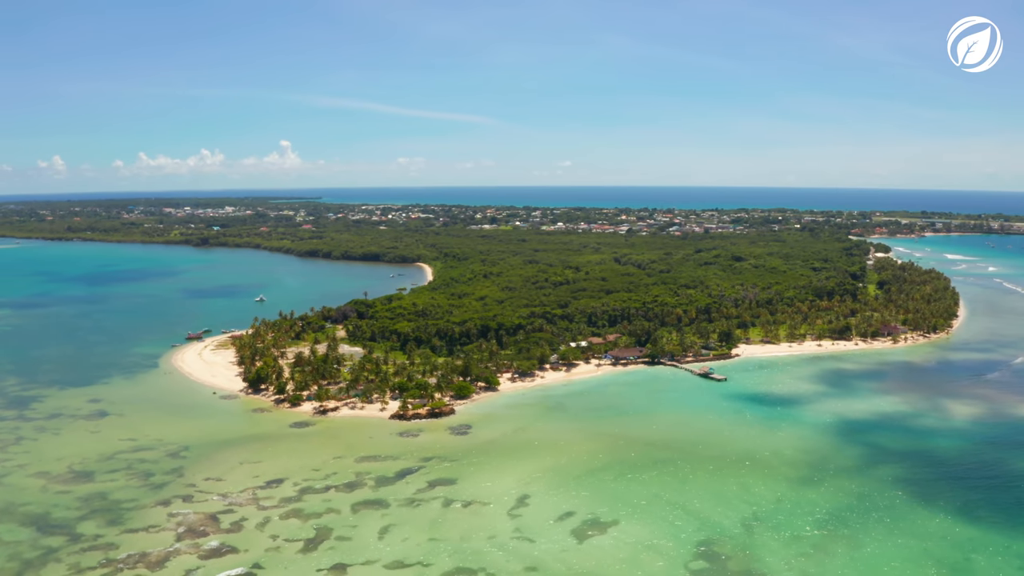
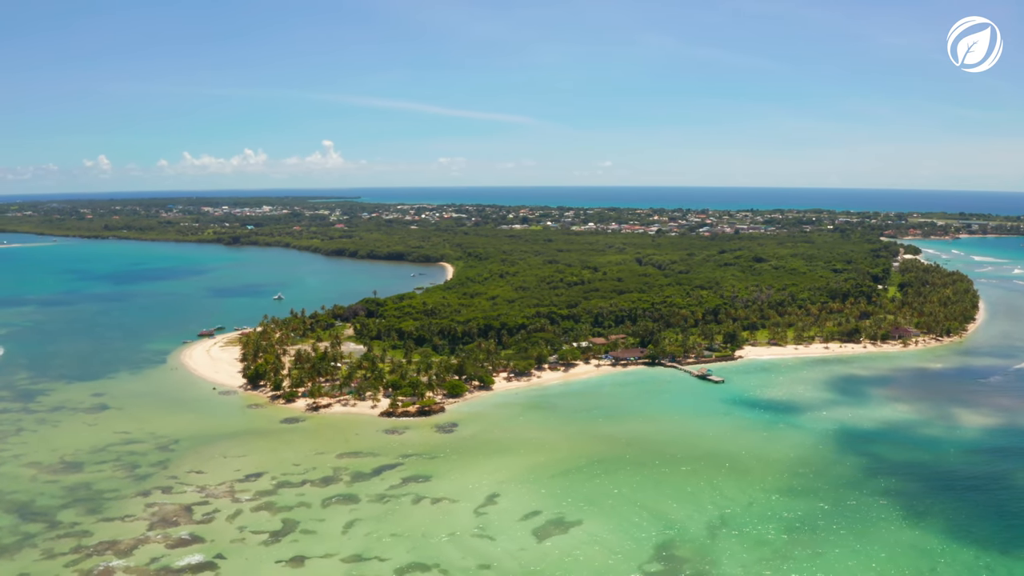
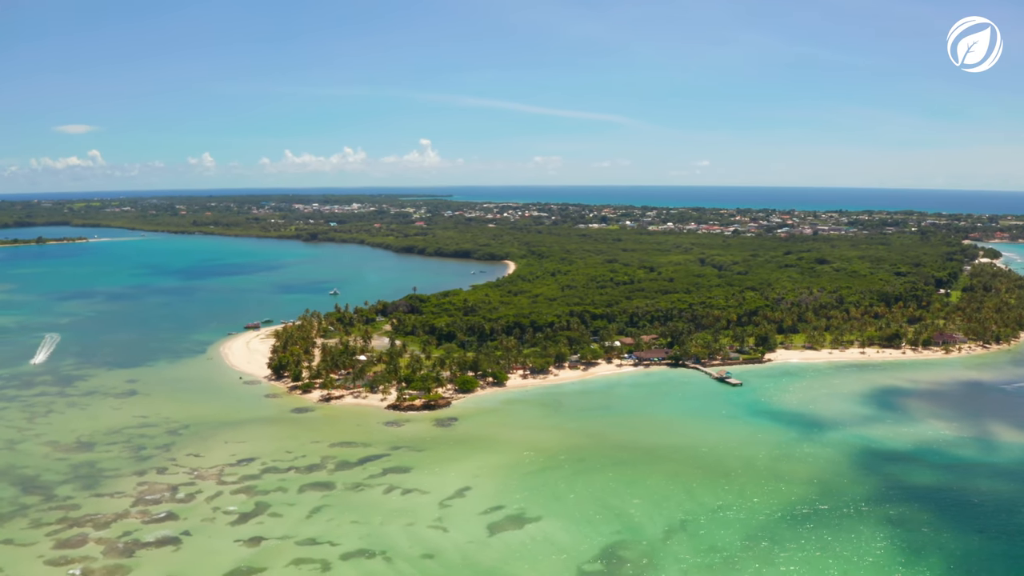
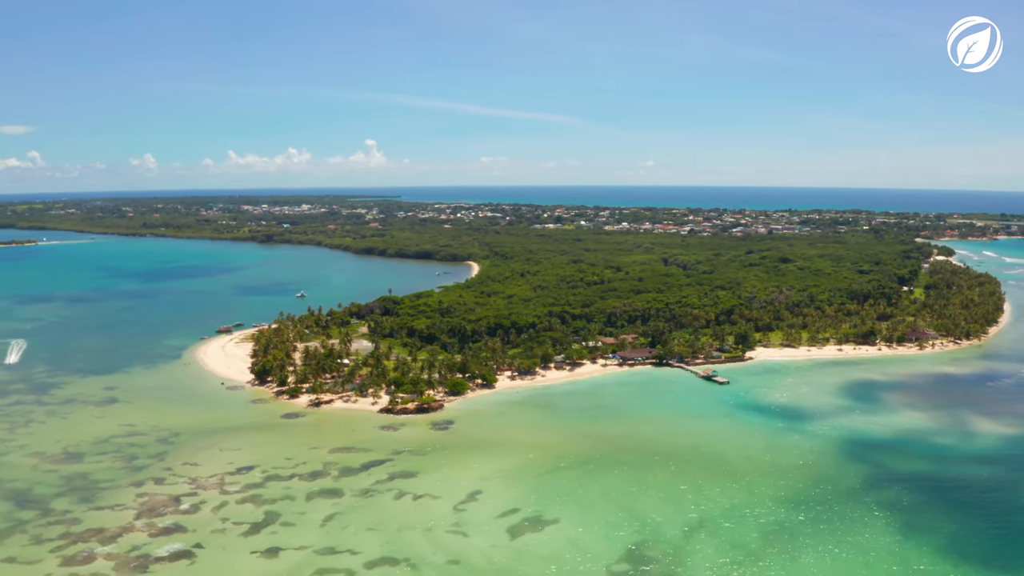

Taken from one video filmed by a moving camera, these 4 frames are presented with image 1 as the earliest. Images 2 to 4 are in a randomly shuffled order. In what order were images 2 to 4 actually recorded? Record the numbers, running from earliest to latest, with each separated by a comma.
2, 4, 3
